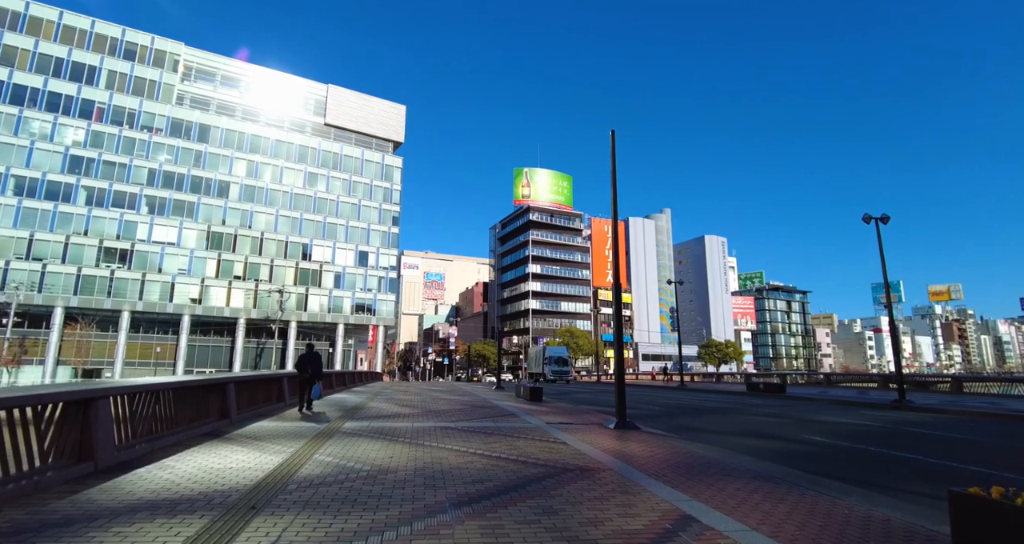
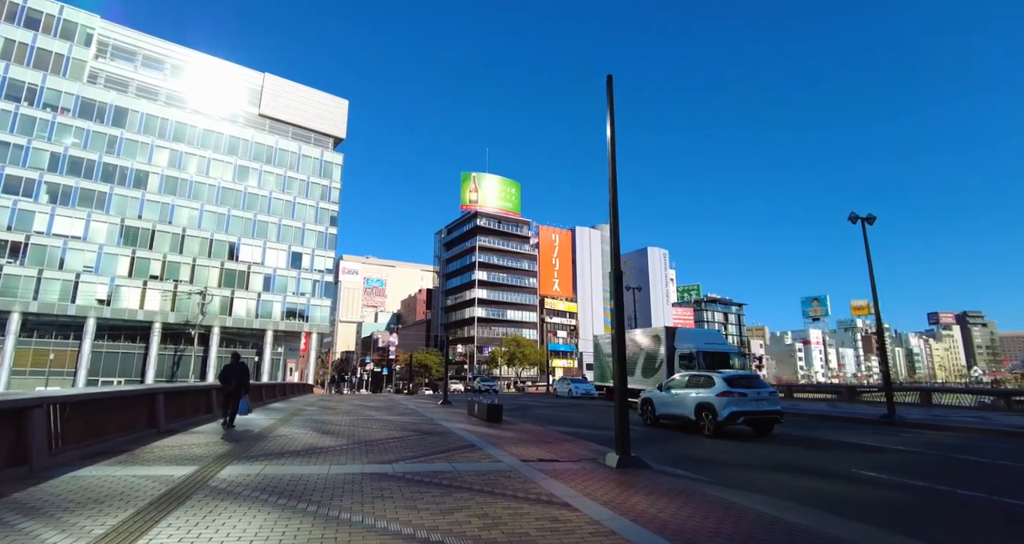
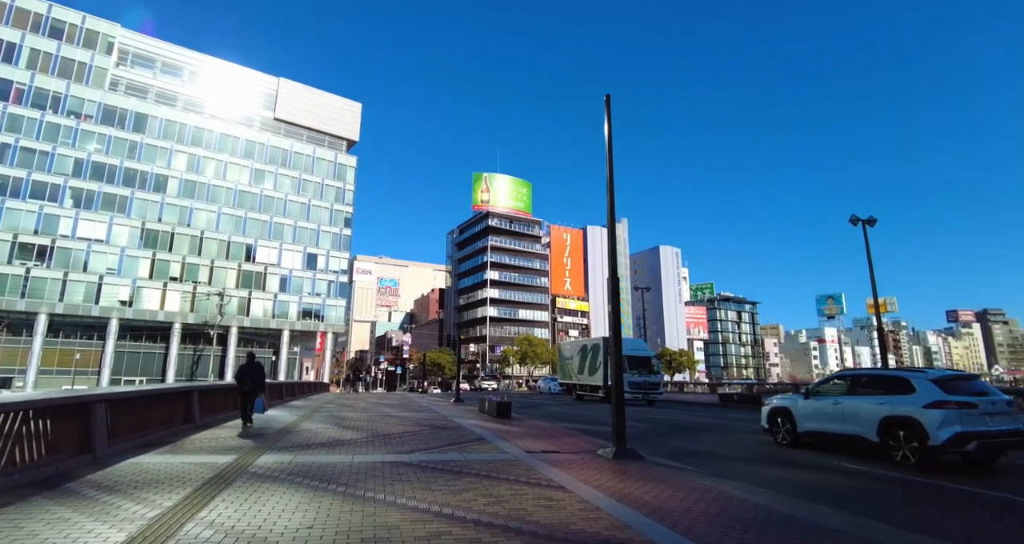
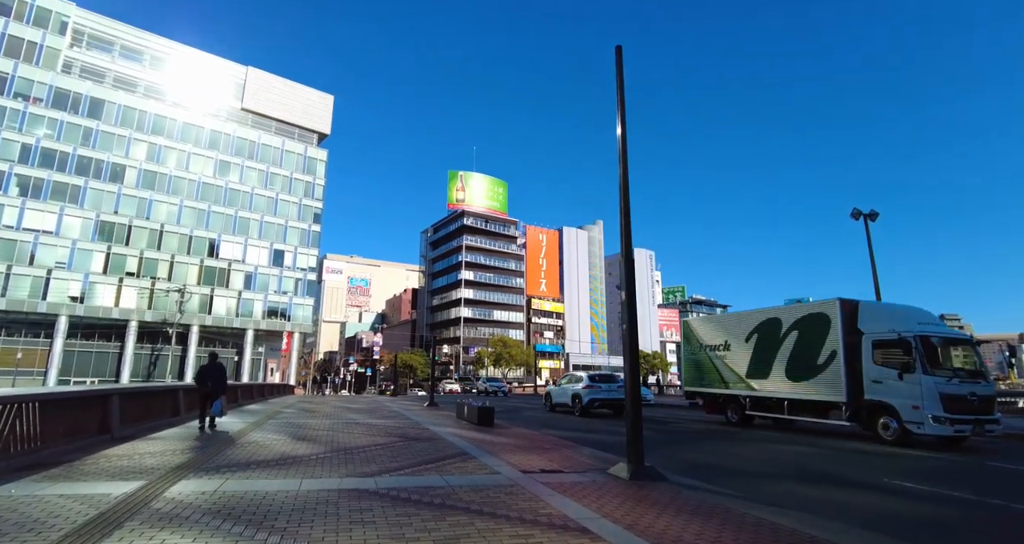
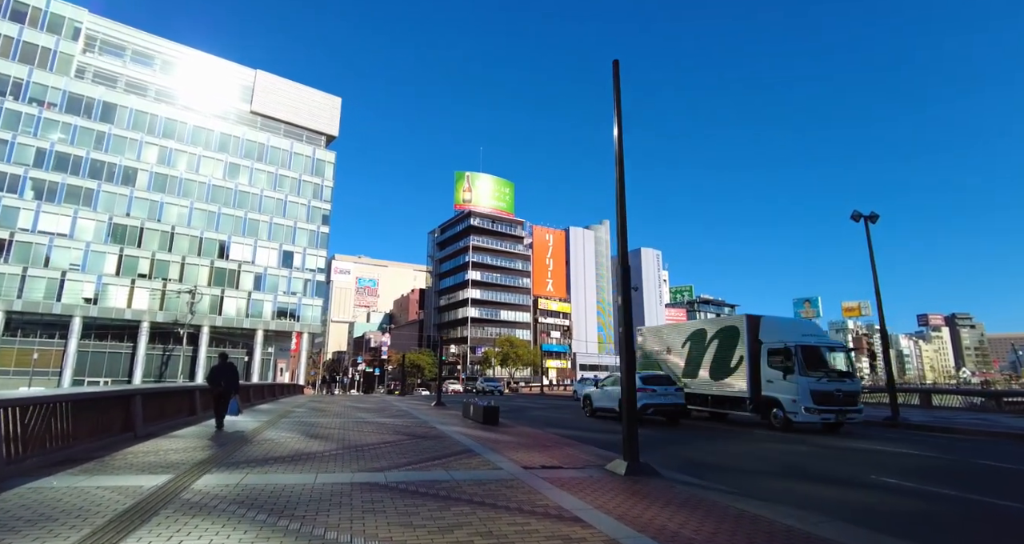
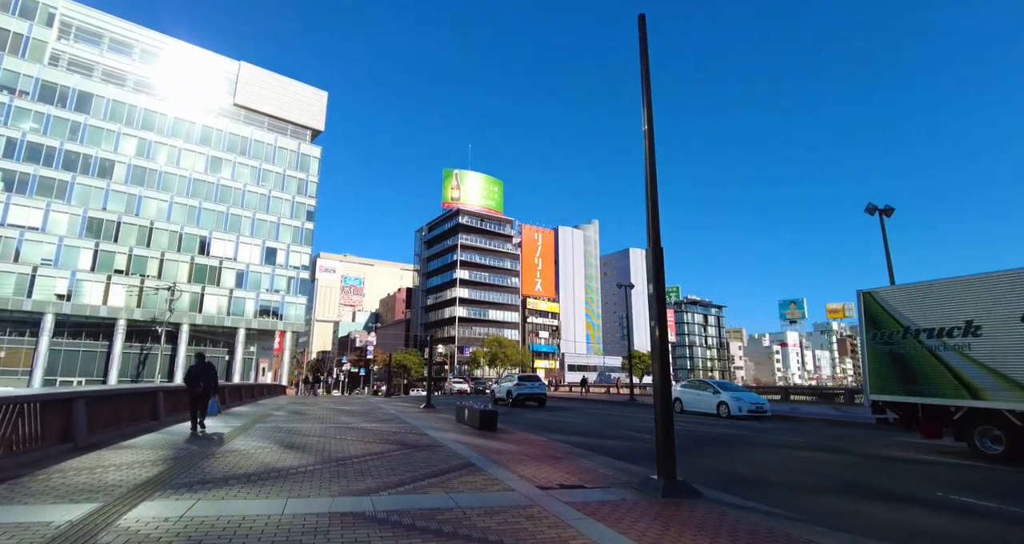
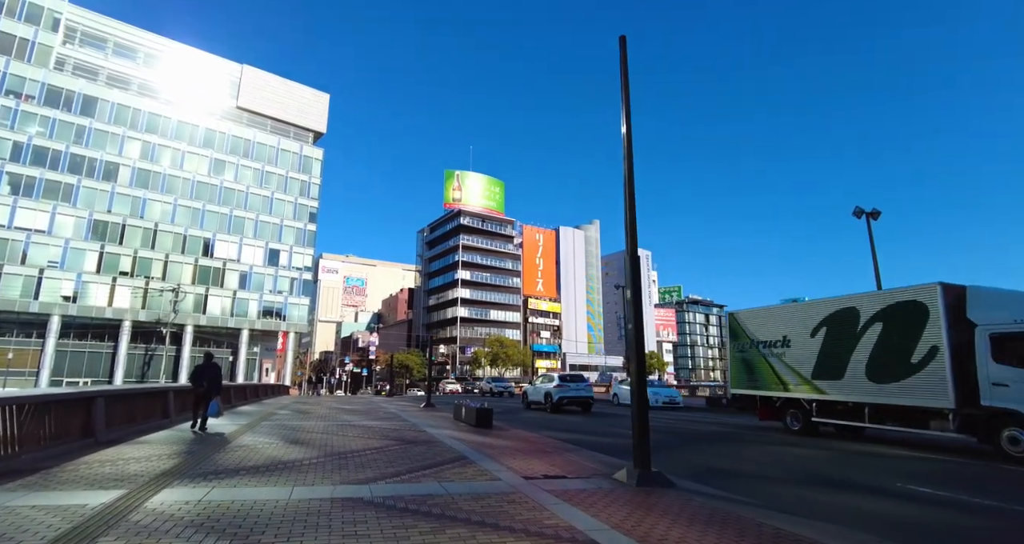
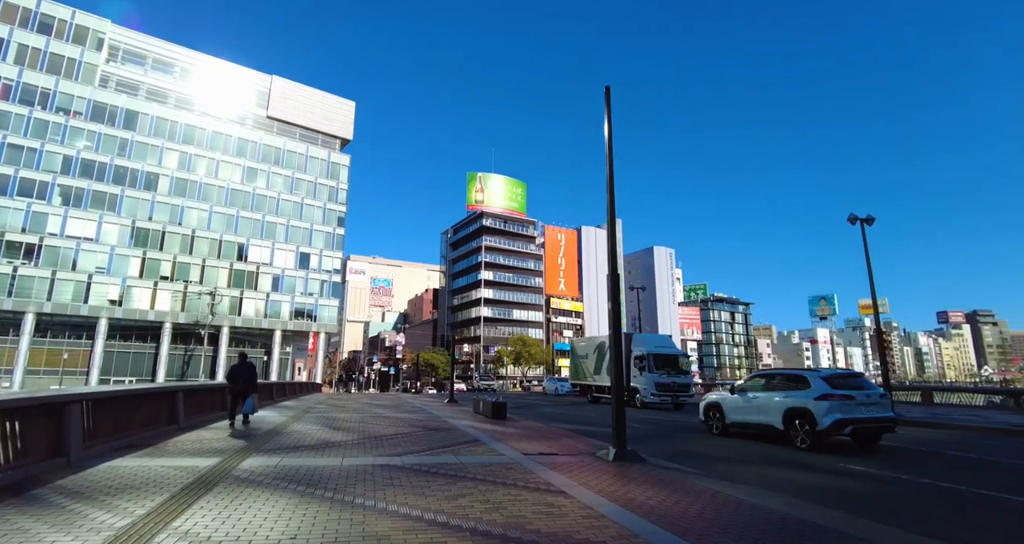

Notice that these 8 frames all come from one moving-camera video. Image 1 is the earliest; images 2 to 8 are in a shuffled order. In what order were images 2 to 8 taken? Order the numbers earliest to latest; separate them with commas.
3, 8, 2, 5, 4, 7, 6
